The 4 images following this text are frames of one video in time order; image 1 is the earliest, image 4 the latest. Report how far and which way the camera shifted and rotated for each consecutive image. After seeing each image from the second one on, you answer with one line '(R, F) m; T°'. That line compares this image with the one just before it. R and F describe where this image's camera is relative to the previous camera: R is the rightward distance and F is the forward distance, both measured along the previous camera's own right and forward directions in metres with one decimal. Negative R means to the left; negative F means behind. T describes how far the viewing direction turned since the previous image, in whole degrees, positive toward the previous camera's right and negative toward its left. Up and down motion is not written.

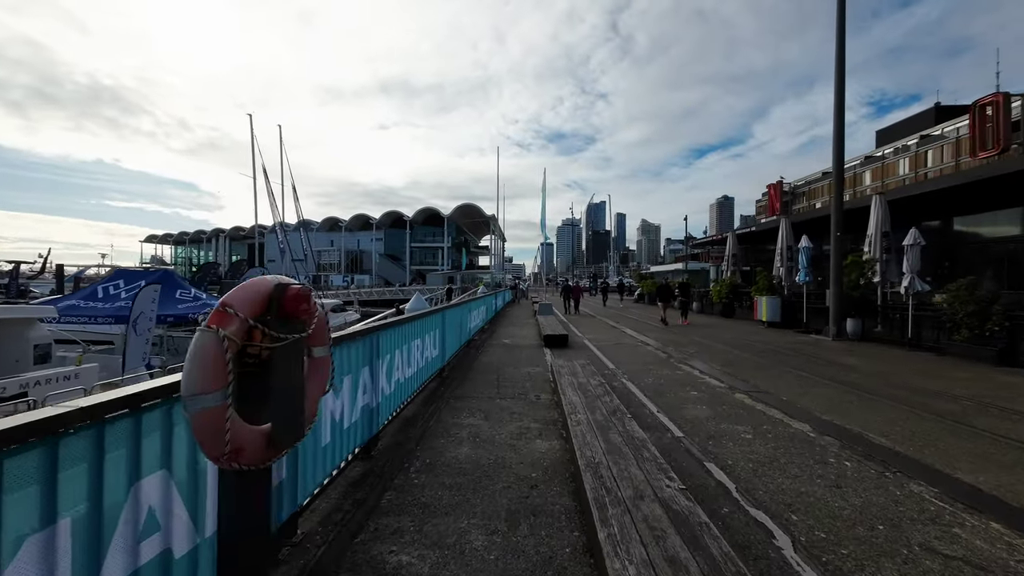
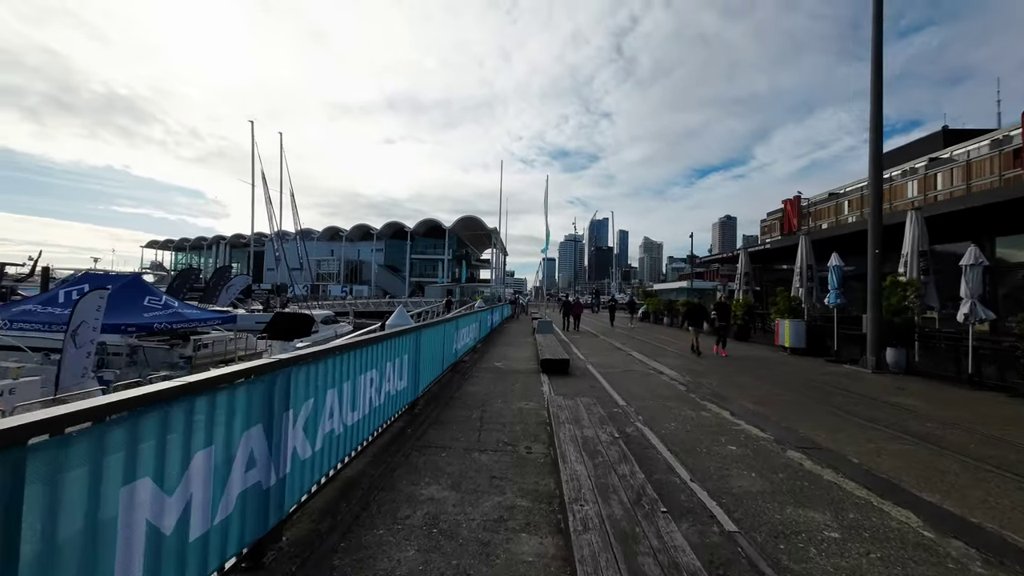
(+0.2, +1.7) m; 0°
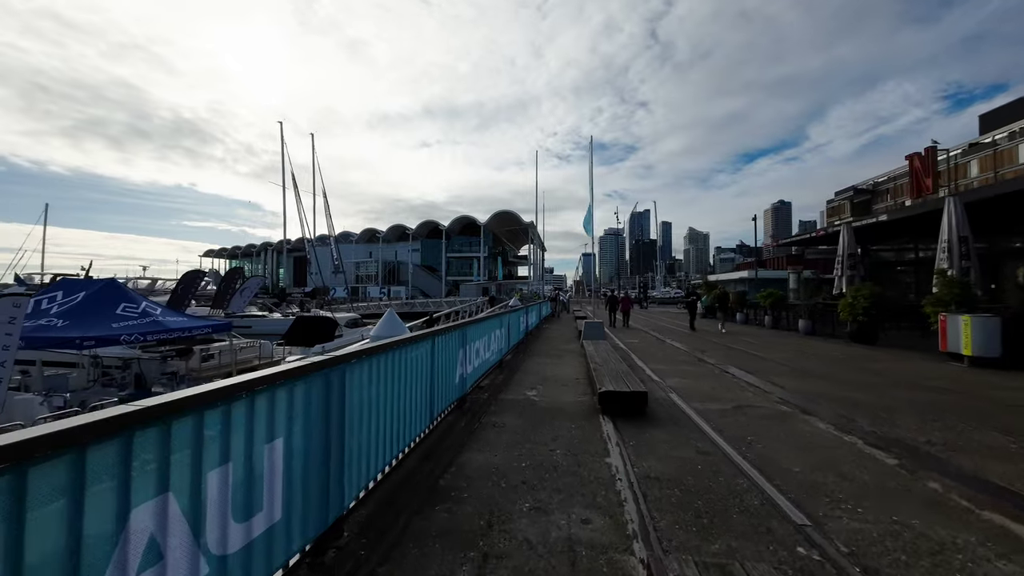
(+0.1, +4.4) m; -6°
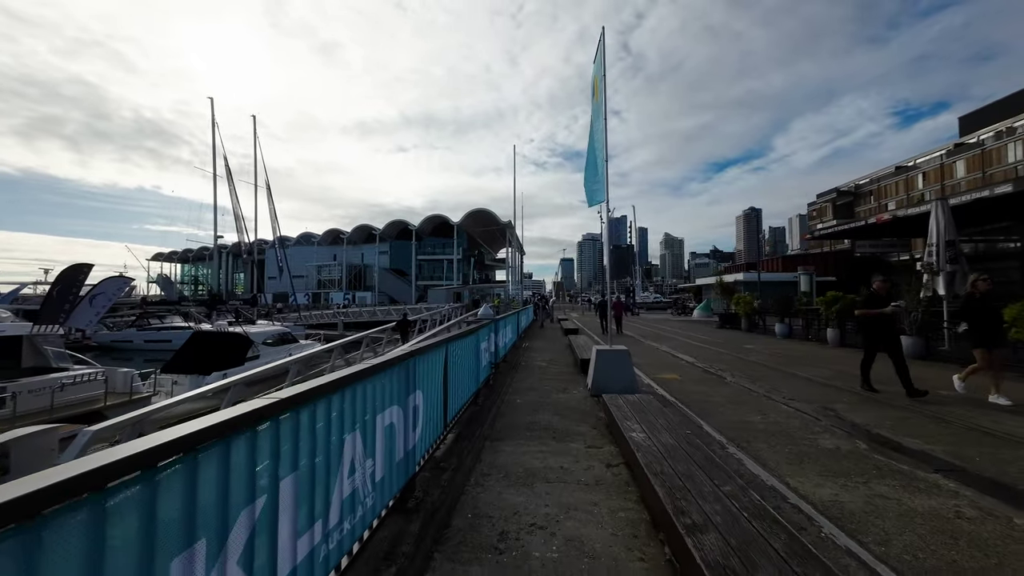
(+0.6, +7.2) m; +3°
